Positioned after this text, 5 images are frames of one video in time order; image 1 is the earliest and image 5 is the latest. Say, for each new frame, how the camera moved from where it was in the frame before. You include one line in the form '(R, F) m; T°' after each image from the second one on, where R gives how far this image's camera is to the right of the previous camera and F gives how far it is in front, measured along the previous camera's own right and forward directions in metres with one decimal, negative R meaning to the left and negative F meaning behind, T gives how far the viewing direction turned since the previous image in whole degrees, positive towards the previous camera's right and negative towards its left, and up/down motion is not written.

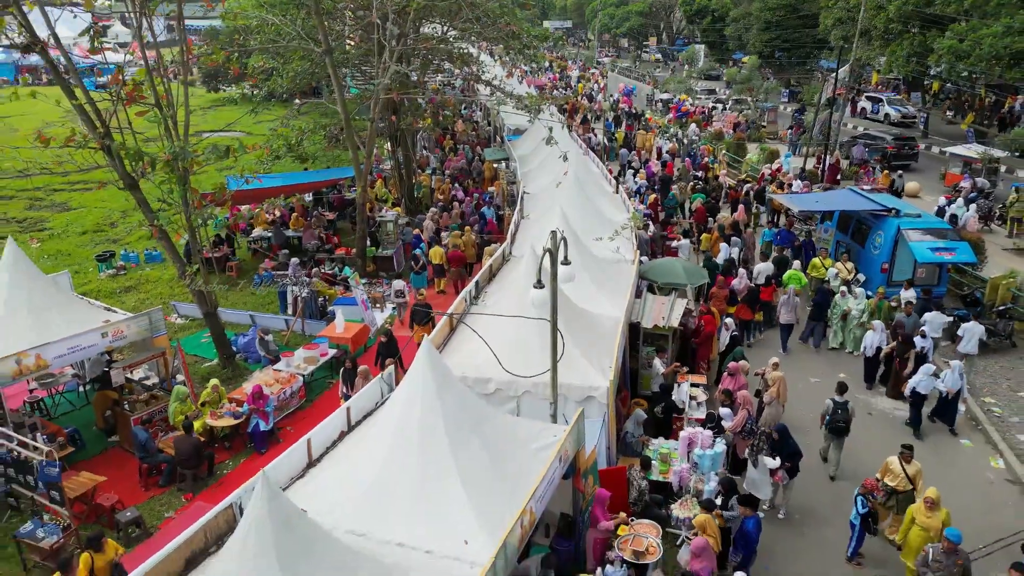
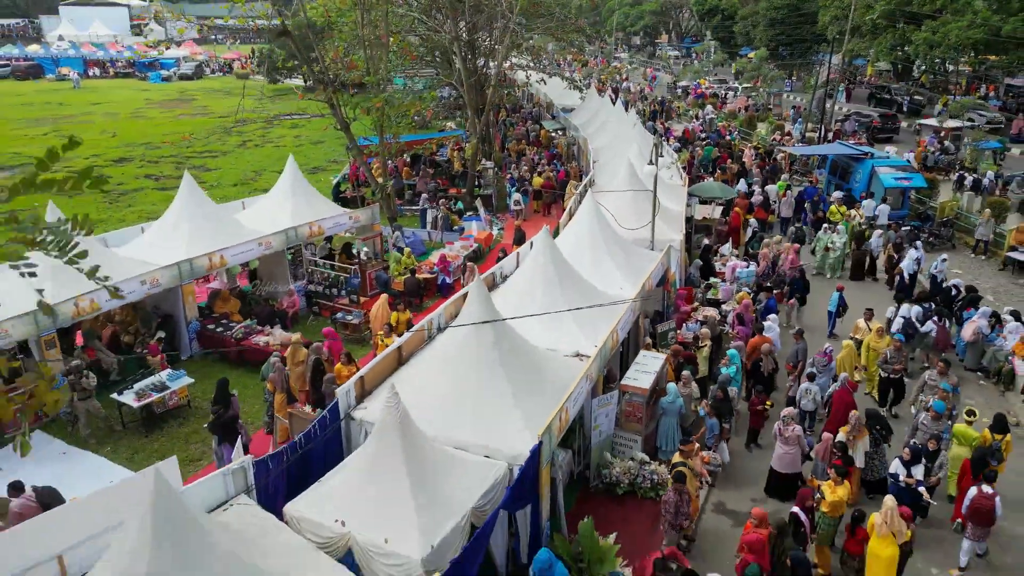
(-2.2, -5.5) m; 0°
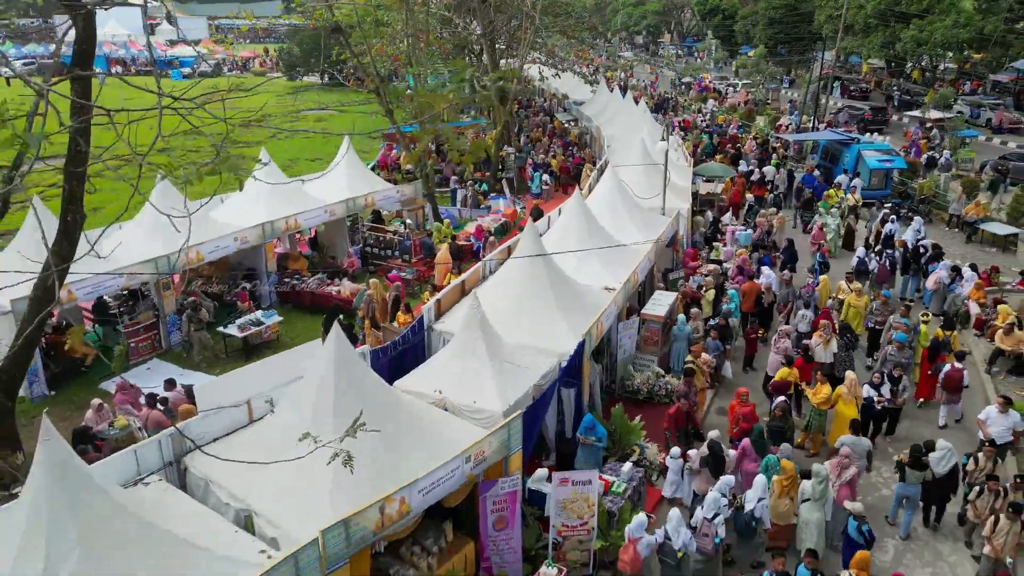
(-0.7, -2.2) m; 0°
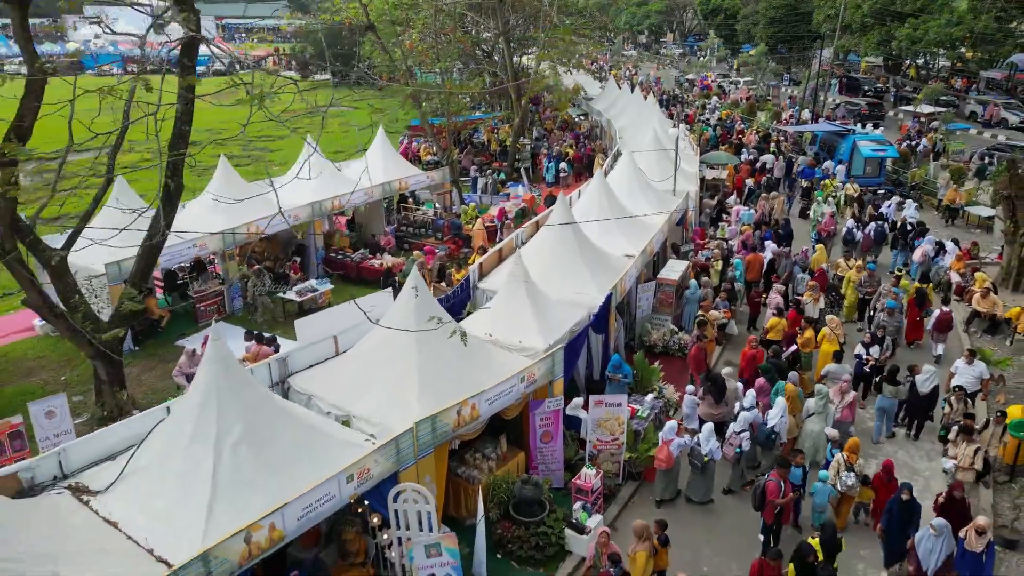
(-0.6, -1.5) m; 0°
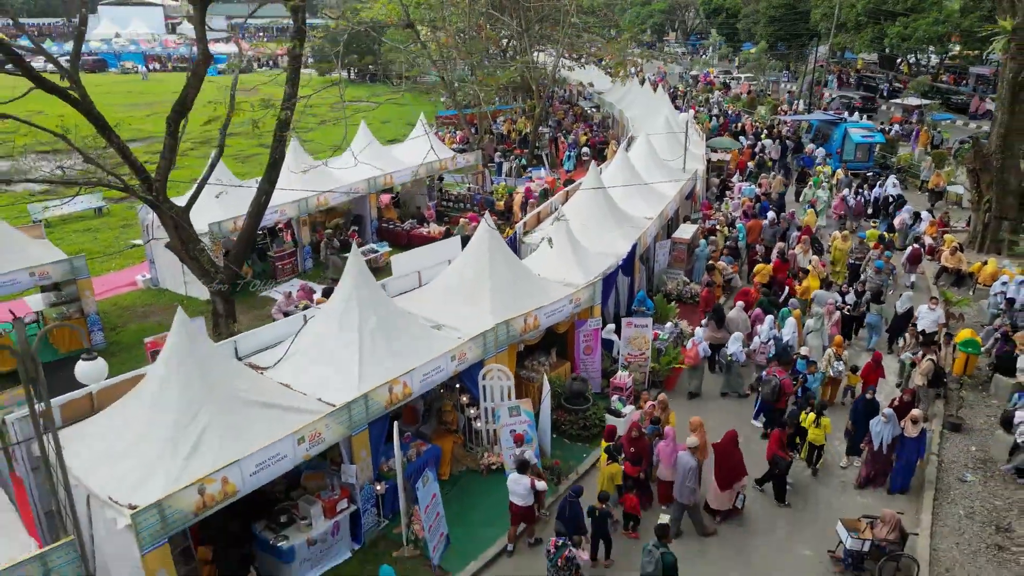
(-0.8, -2.4) m; 0°
